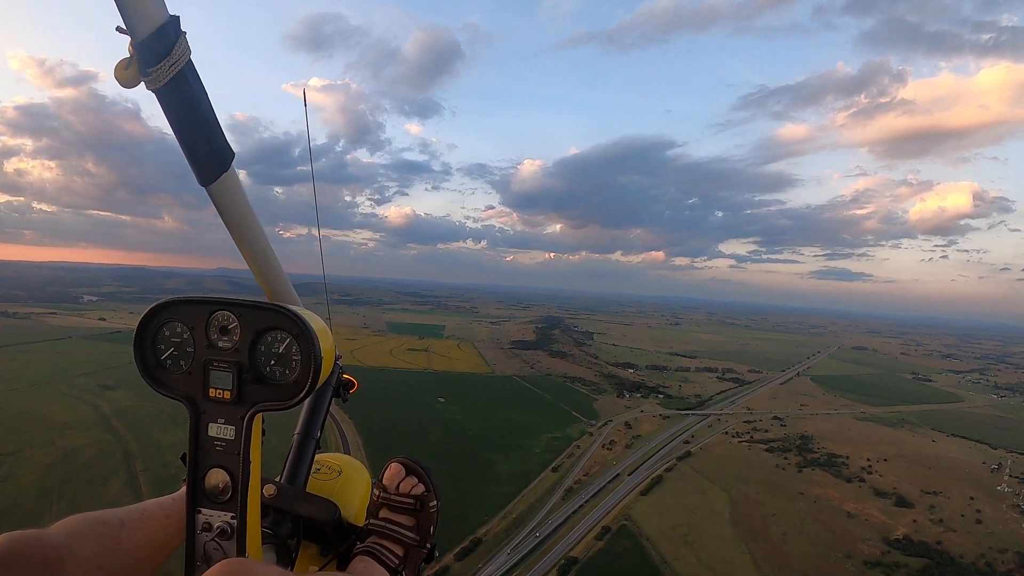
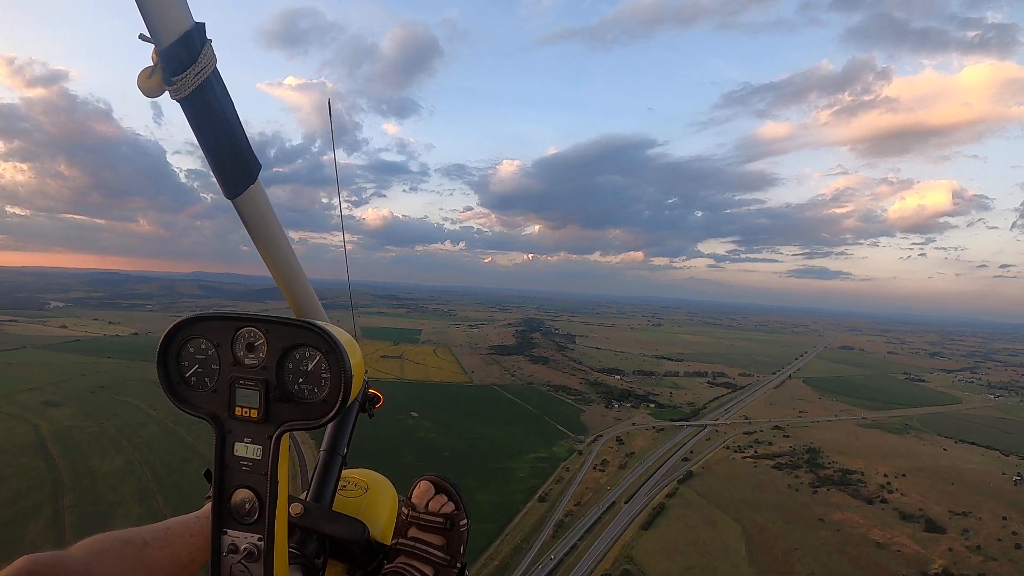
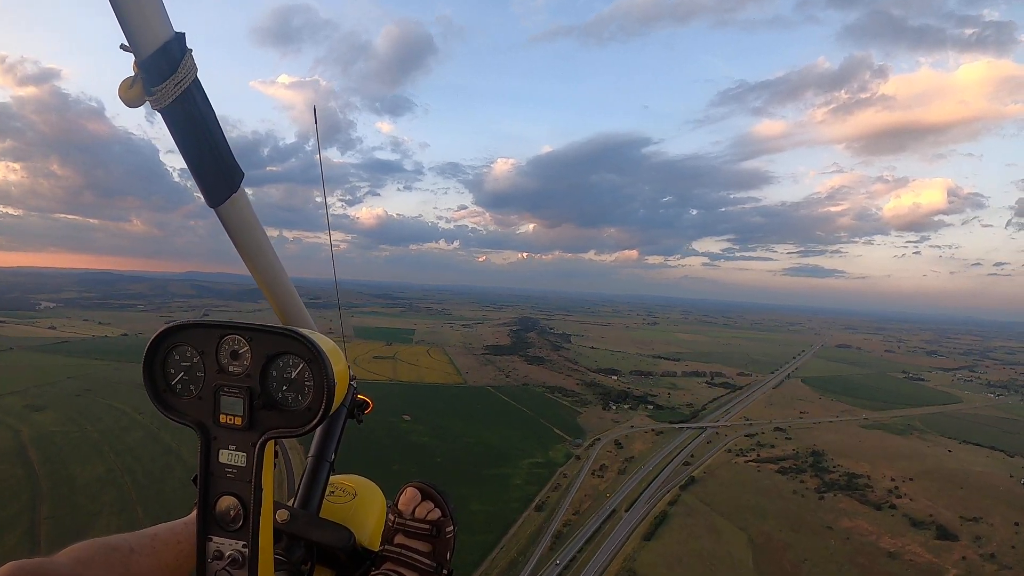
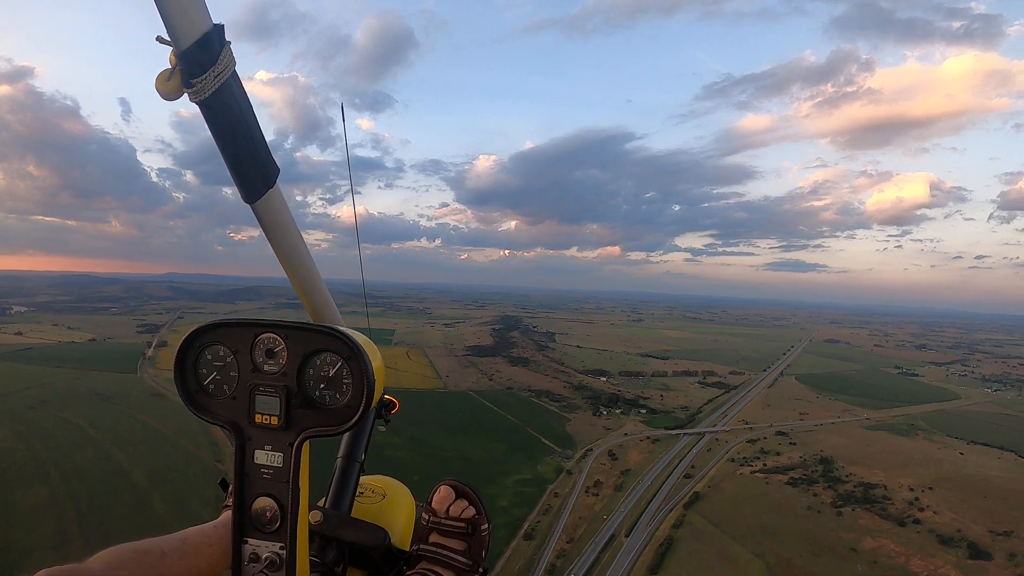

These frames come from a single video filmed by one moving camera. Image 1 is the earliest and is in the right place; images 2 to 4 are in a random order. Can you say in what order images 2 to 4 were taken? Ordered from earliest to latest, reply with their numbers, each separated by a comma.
2, 3, 4
